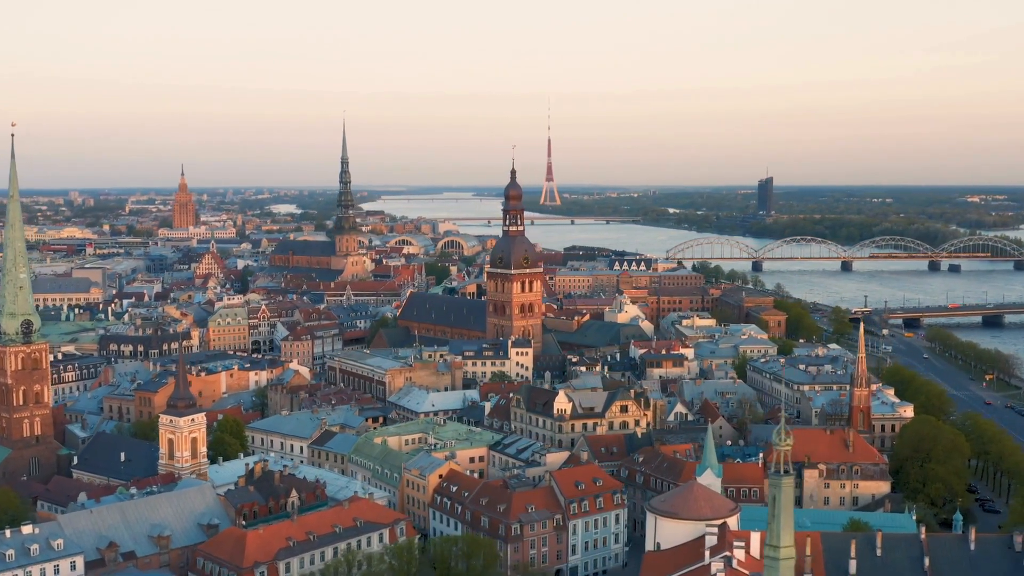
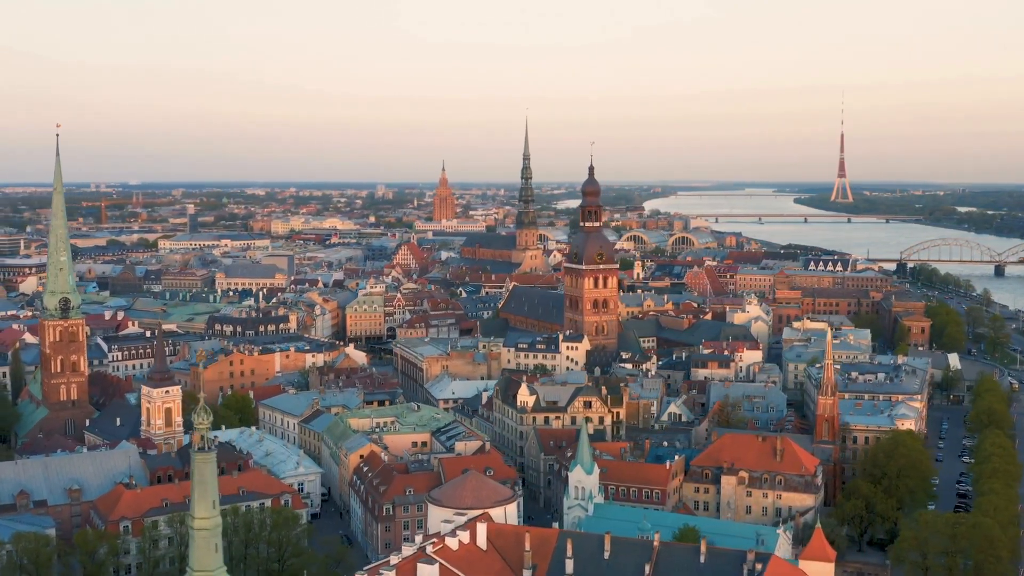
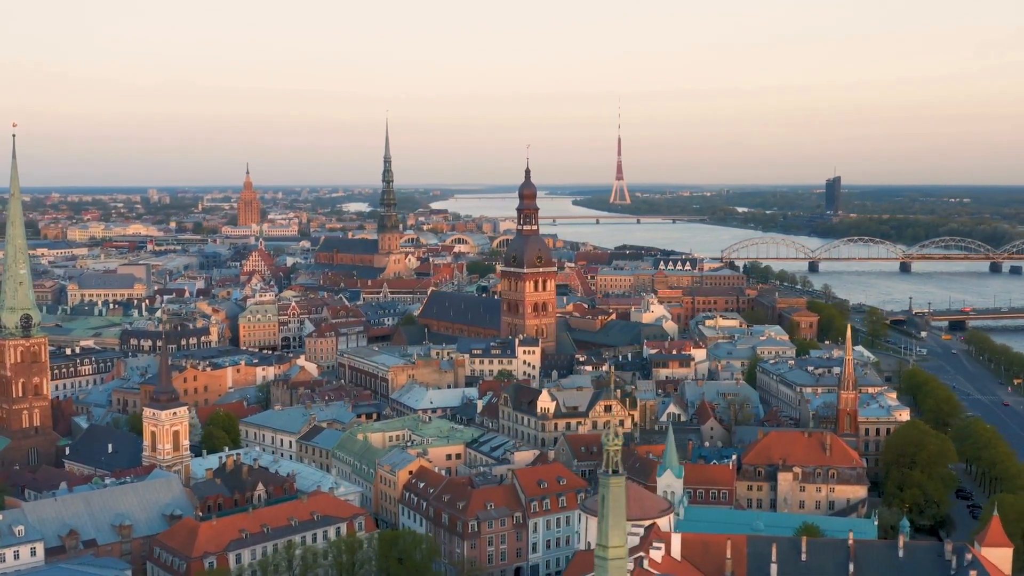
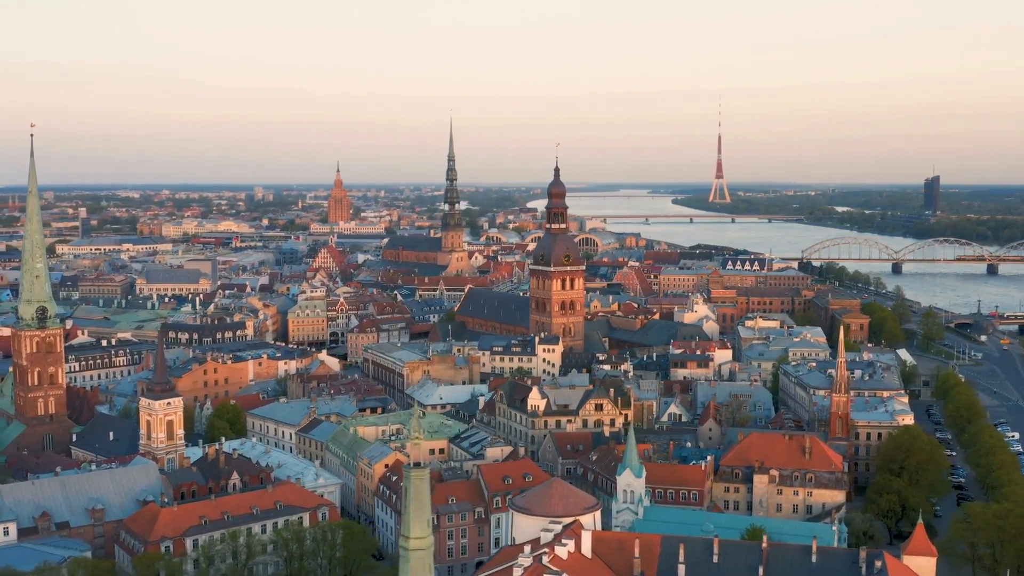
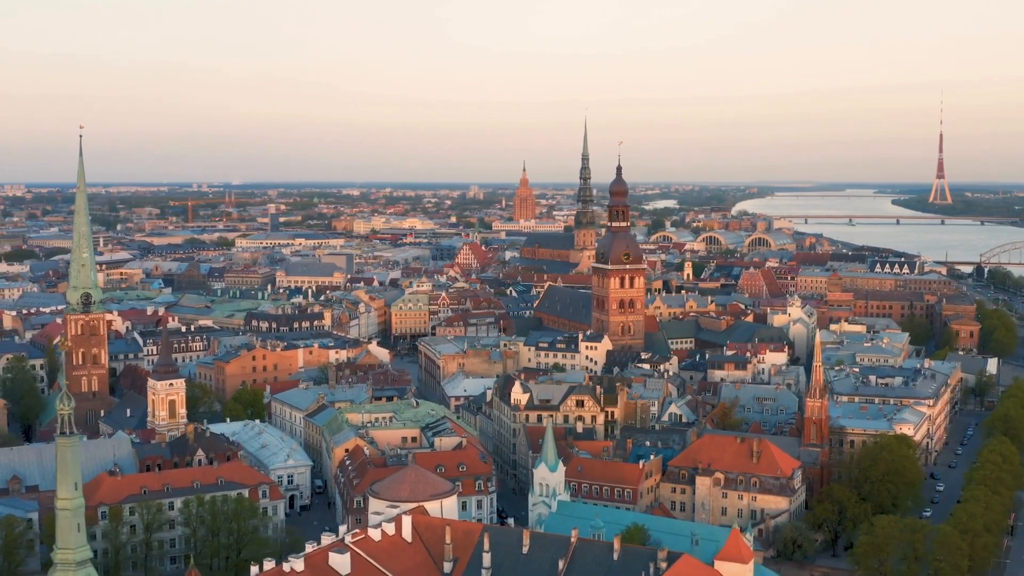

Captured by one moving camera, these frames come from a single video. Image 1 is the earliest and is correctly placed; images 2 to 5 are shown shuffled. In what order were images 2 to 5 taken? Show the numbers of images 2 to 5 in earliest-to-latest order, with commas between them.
3, 4, 2, 5
